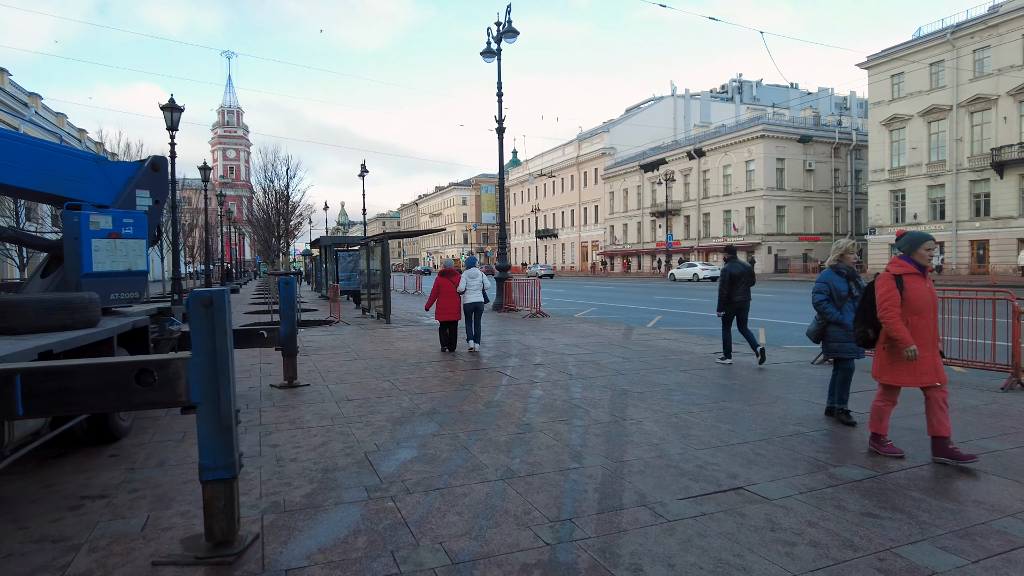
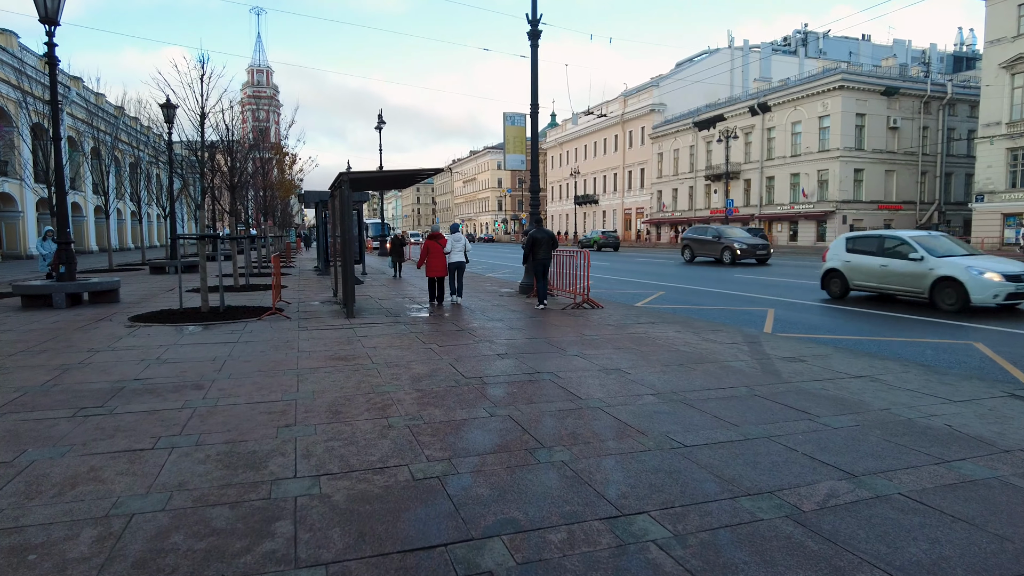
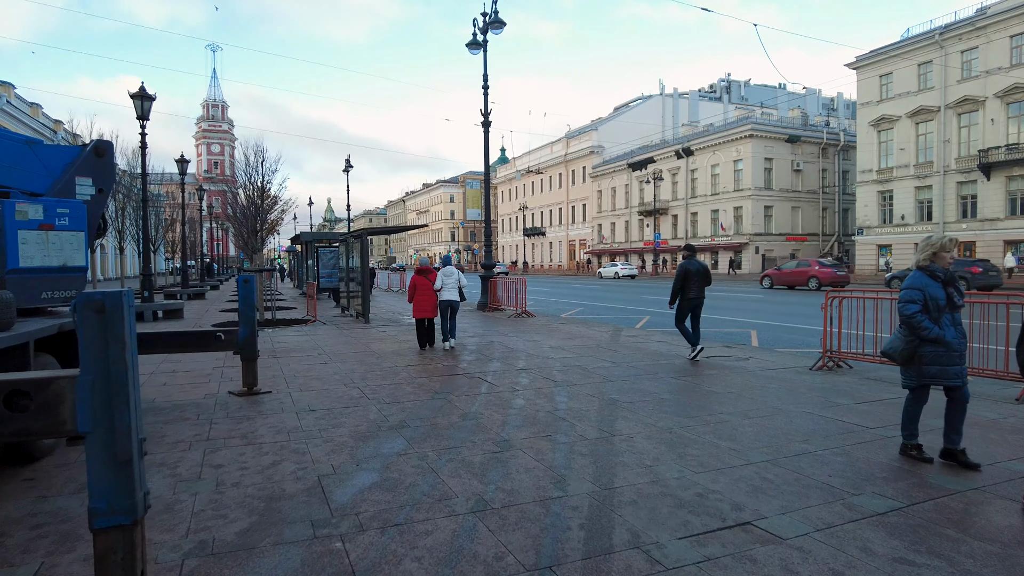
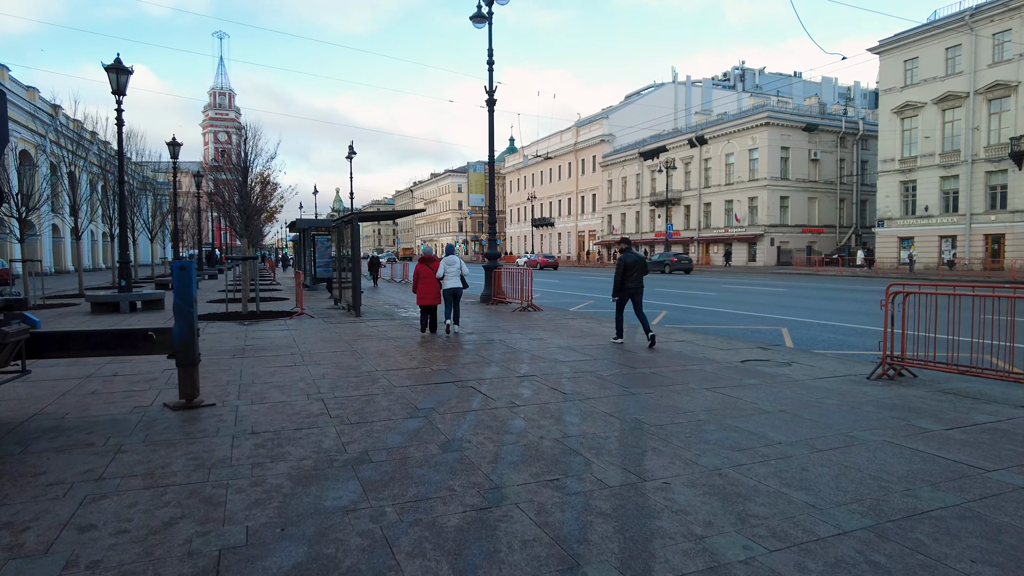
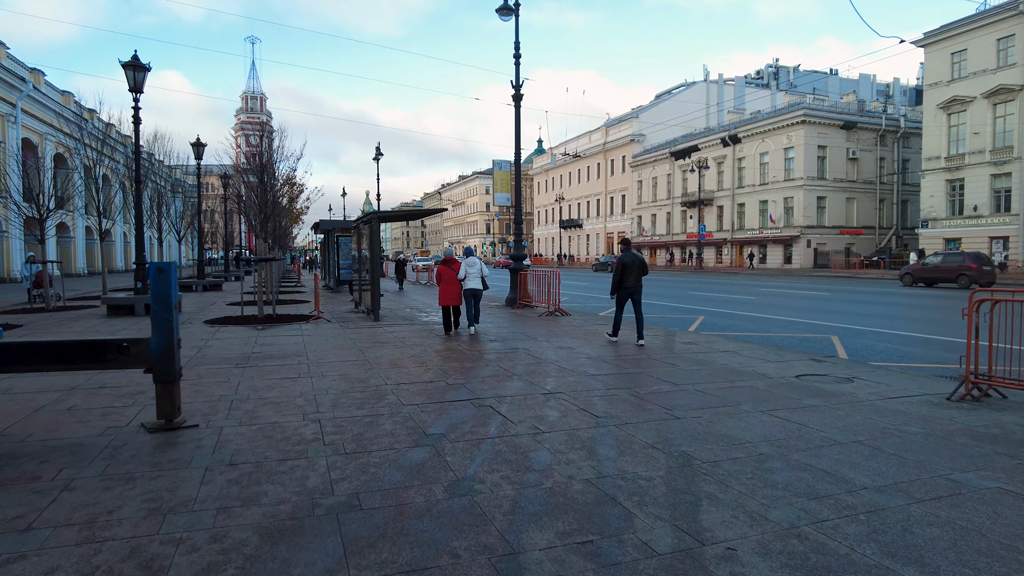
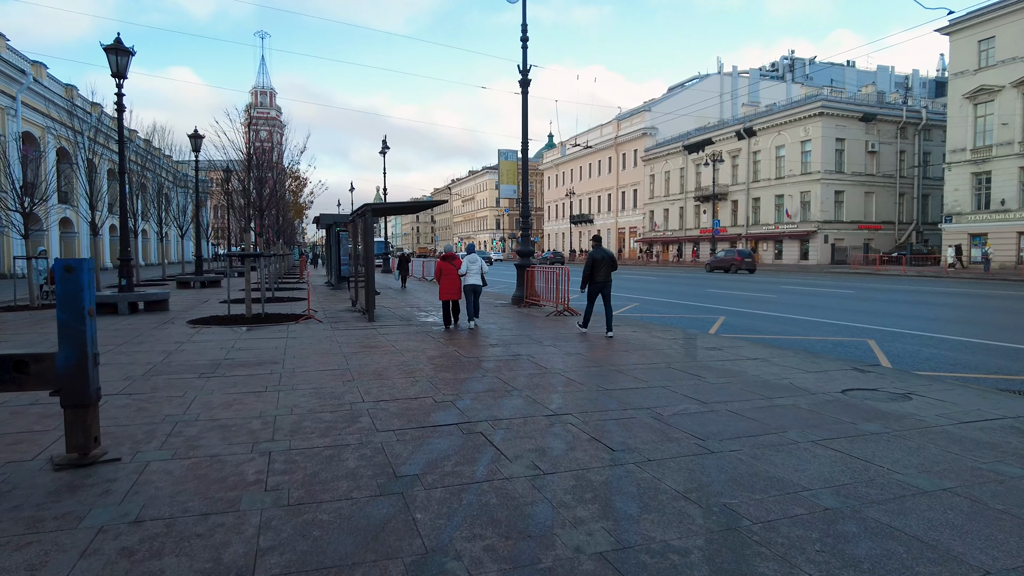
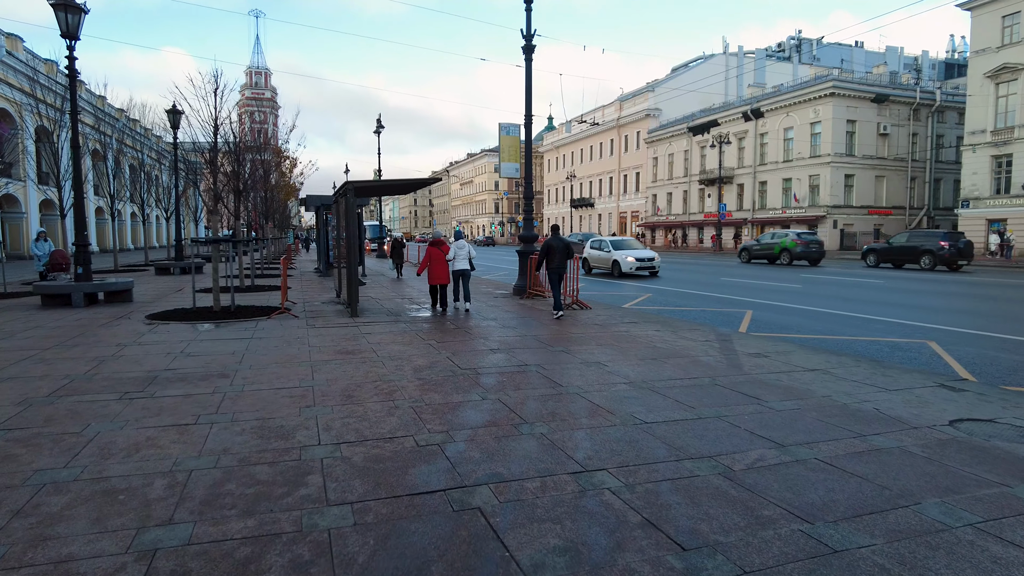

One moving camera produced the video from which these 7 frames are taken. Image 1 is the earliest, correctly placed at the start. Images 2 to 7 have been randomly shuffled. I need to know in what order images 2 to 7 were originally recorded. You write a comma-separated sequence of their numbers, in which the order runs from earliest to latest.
3, 4, 5, 6, 7, 2
